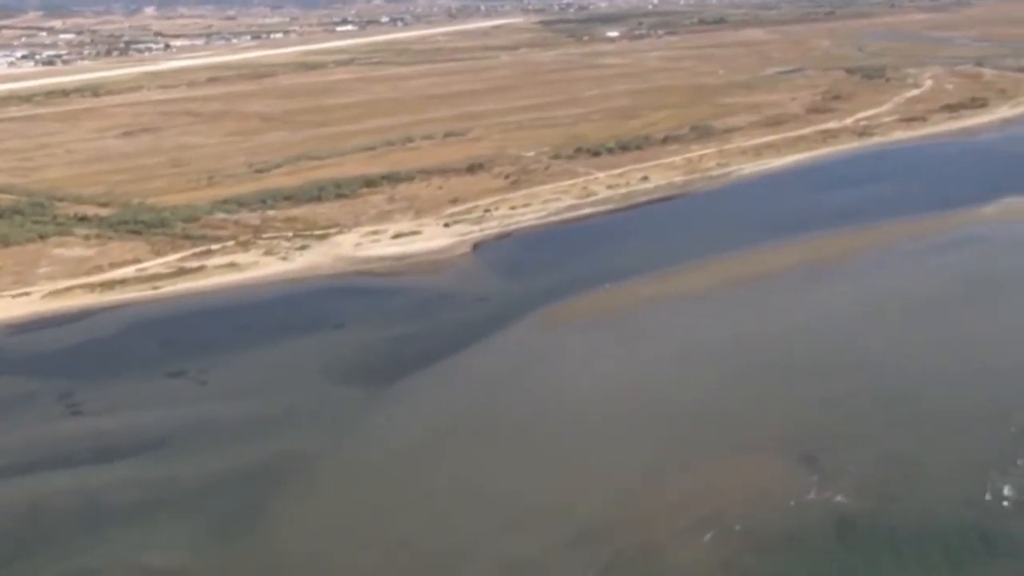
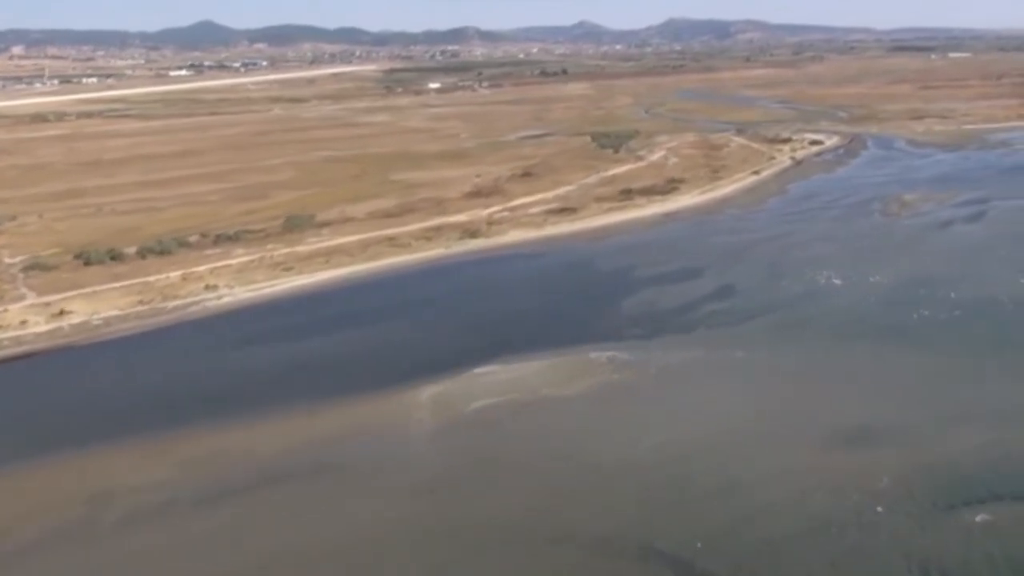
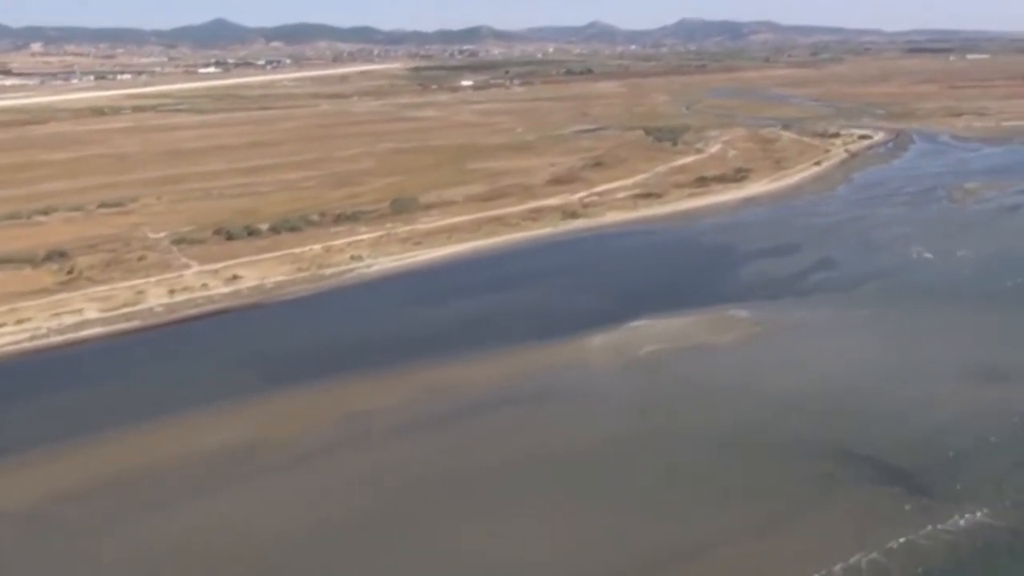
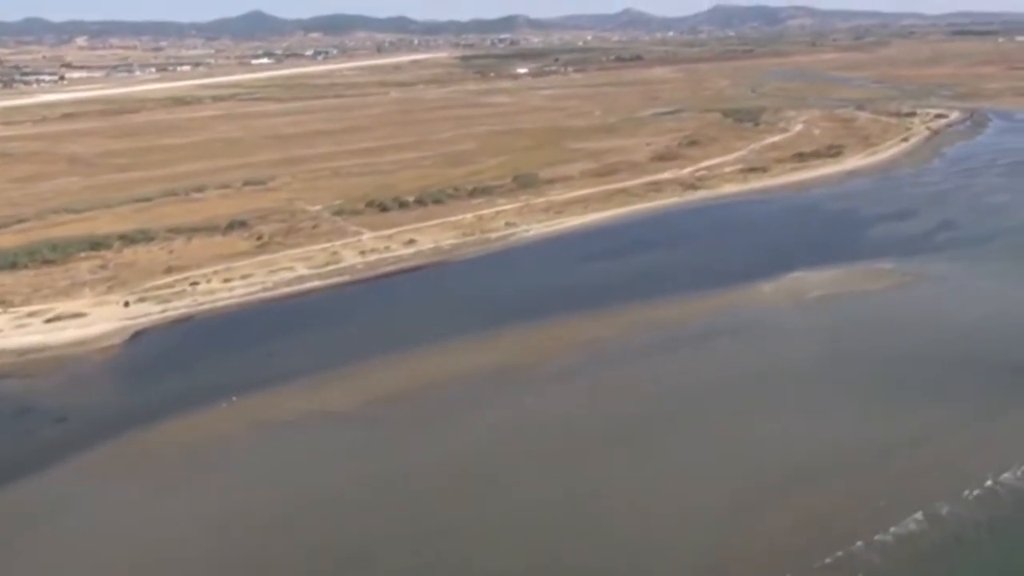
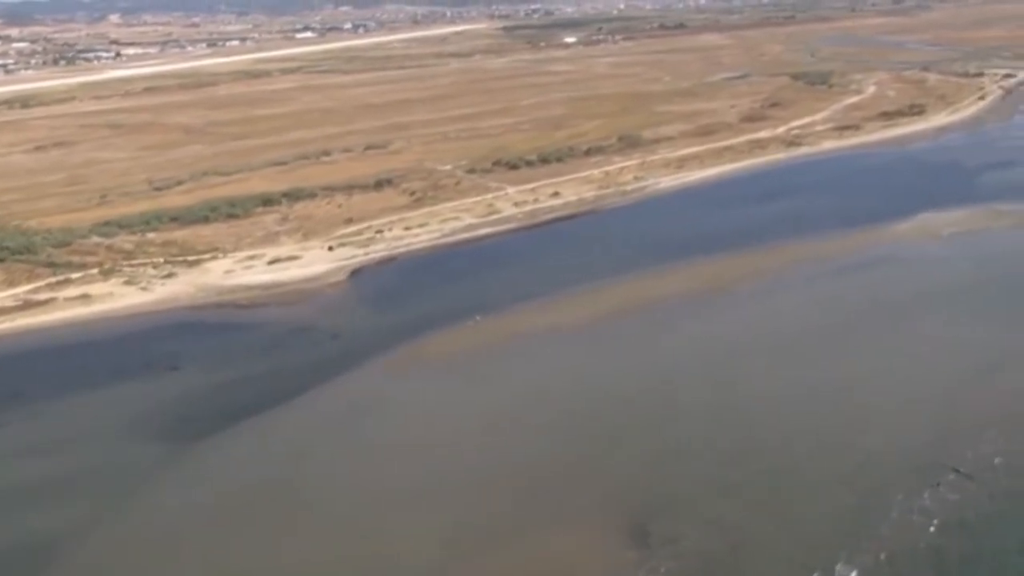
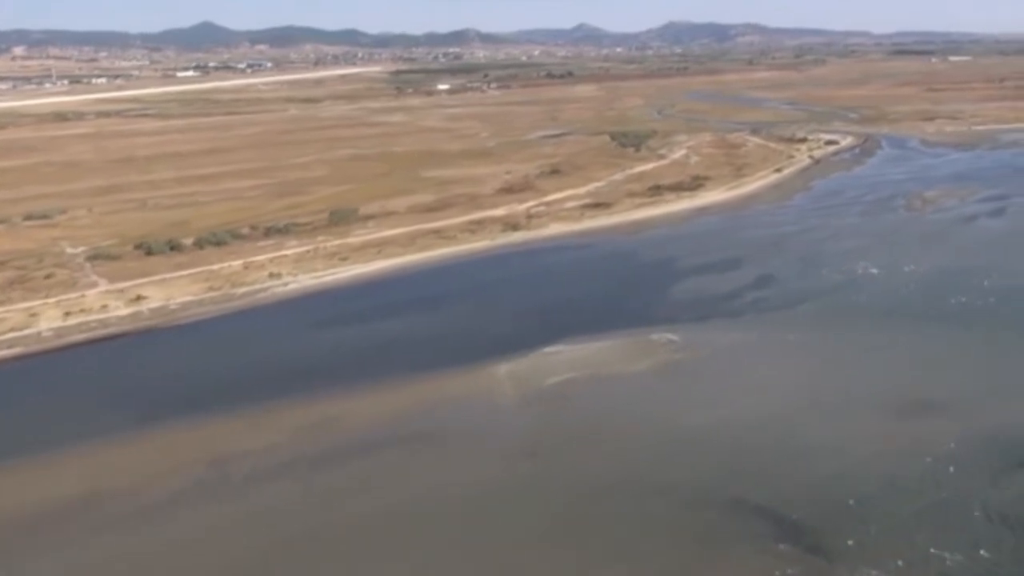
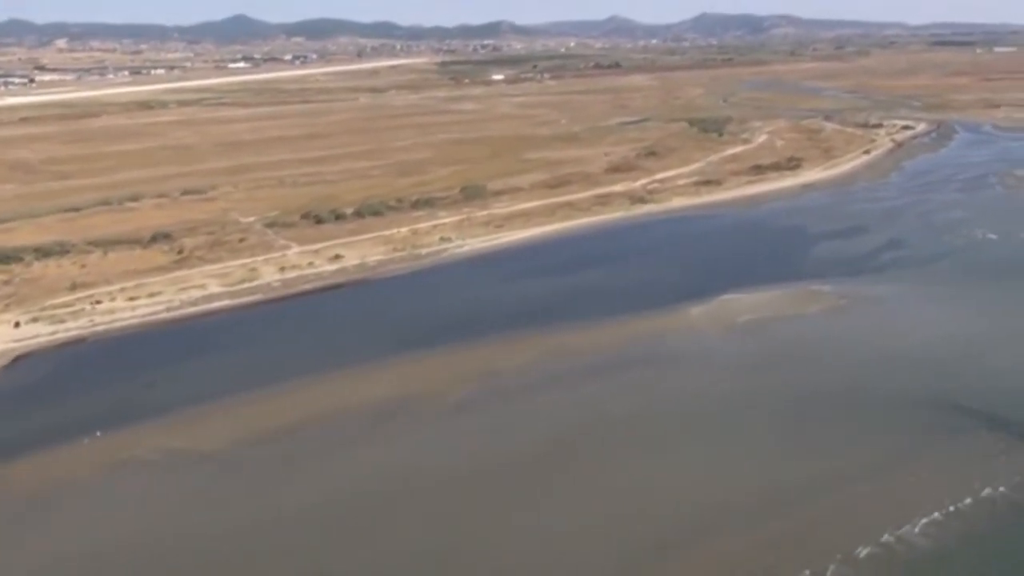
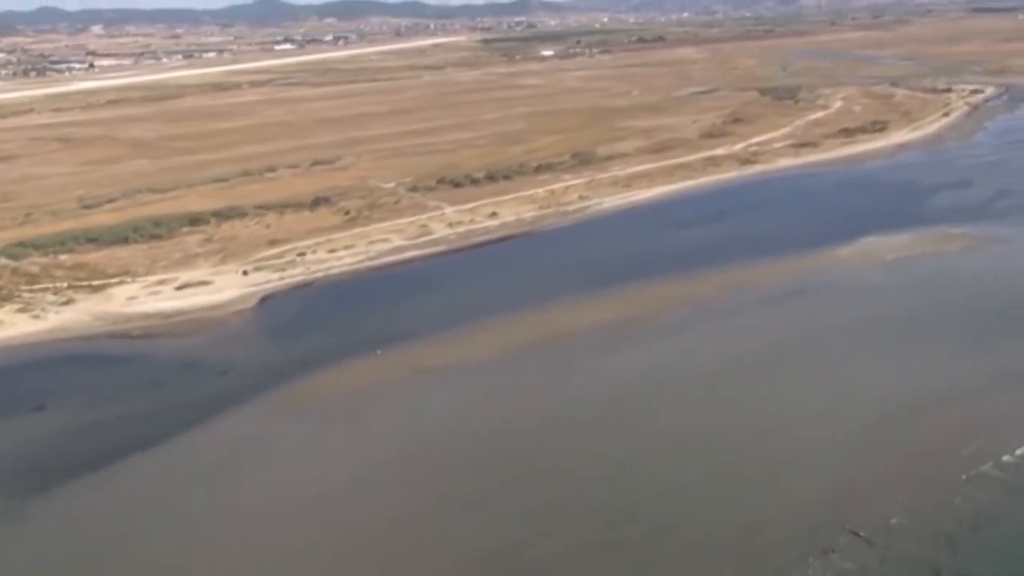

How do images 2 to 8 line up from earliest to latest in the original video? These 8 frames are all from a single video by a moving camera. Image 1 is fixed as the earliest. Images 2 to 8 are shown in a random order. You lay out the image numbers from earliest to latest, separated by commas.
5, 8, 4, 7, 3, 6, 2
